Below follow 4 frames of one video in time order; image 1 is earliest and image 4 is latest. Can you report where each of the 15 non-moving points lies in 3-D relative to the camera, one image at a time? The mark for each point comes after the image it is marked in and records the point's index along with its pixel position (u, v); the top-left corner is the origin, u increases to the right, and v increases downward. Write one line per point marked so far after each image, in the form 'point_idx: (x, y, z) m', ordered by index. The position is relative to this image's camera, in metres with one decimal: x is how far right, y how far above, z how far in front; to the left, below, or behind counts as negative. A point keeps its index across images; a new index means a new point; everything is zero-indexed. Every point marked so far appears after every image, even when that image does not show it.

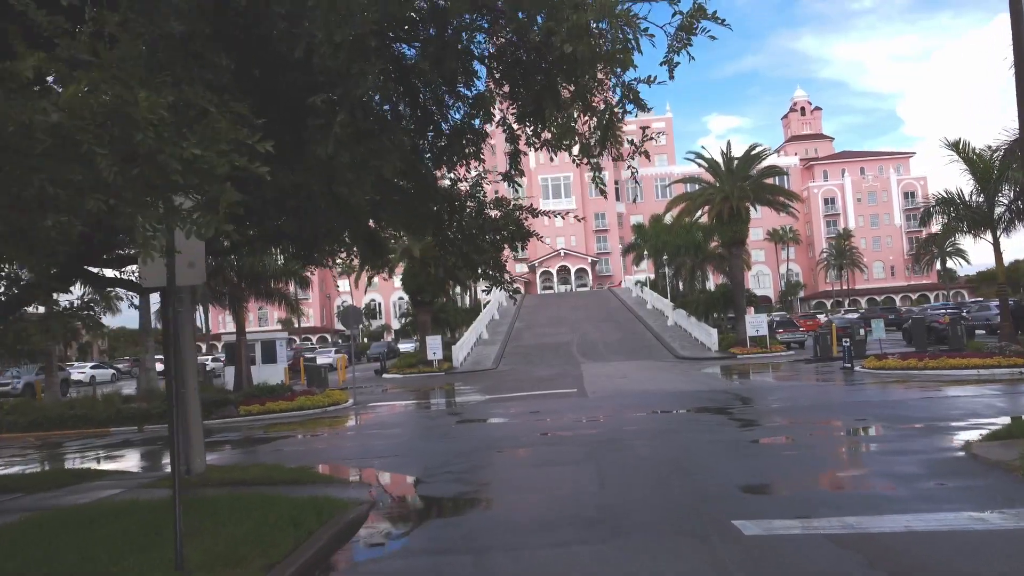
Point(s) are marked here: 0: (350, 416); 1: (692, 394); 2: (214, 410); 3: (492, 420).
0: (-3.8, -3.0, +18.5) m
1: (+4.1, -2.5, +18.6) m
2: (-7.0, -2.9, +18.9) m
3: (-0.4, -2.5, +14.9) m
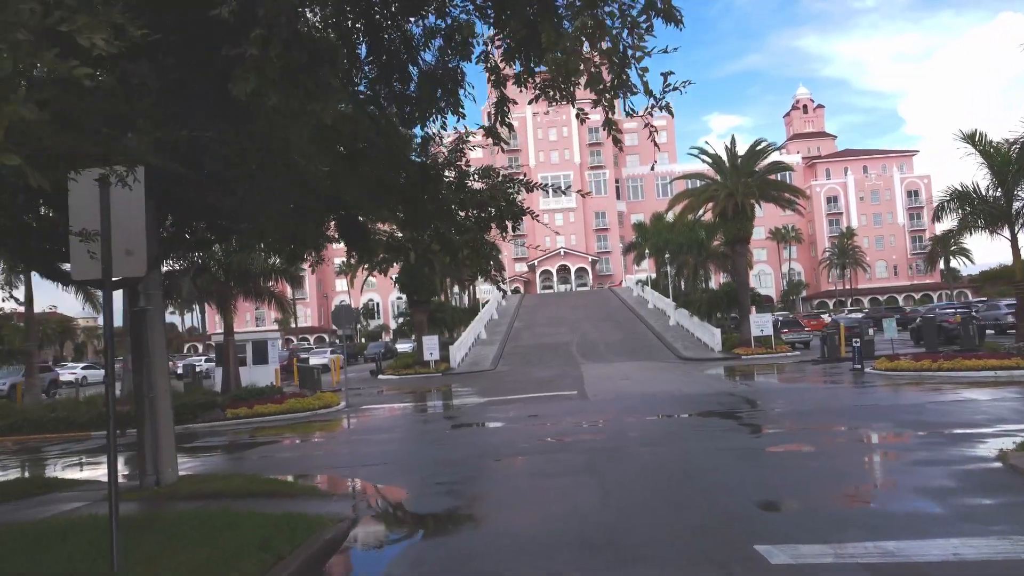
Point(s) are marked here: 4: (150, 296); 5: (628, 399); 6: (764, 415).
0: (-3.8, -2.9, +17.8) m
1: (+4.1, -2.4, +17.9) m
2: (-7.1, -2.8, +18.2) m
3: (-0.4, -2.4, +14.2) m
4: (-4.1, -0.1, +9.2) m
5: (+2.5, -2.3, +16.9) m
6: (+4.3, -2.2, +13.7) m
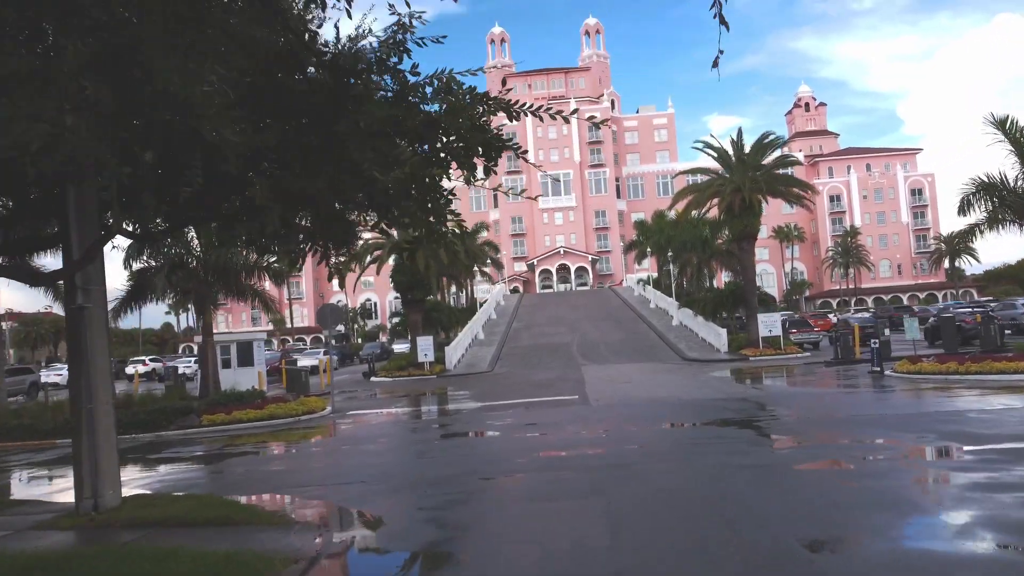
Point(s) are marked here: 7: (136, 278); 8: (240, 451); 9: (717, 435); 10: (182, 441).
0: (-3.9, -2.9, +16.6) m
1: (+4.0, -2.4, +16.7) m
2: (-7.2, -2.8, +17.0) m
3: (-0.5, -2.4, +13.0) m
4: (-4.2, 0.0, +8.0) m
5: (+2.4, -2.3, +15.7) m
6: (+4.2, -2.1, +12.5) m
7: (-9.2, +0.3, +19.4) m
8: (-5.1, -3.0, +15.0) m
9: (+2.9, -2.1, +11.2) m
10: (-6.5, -3.0, +15.9) m
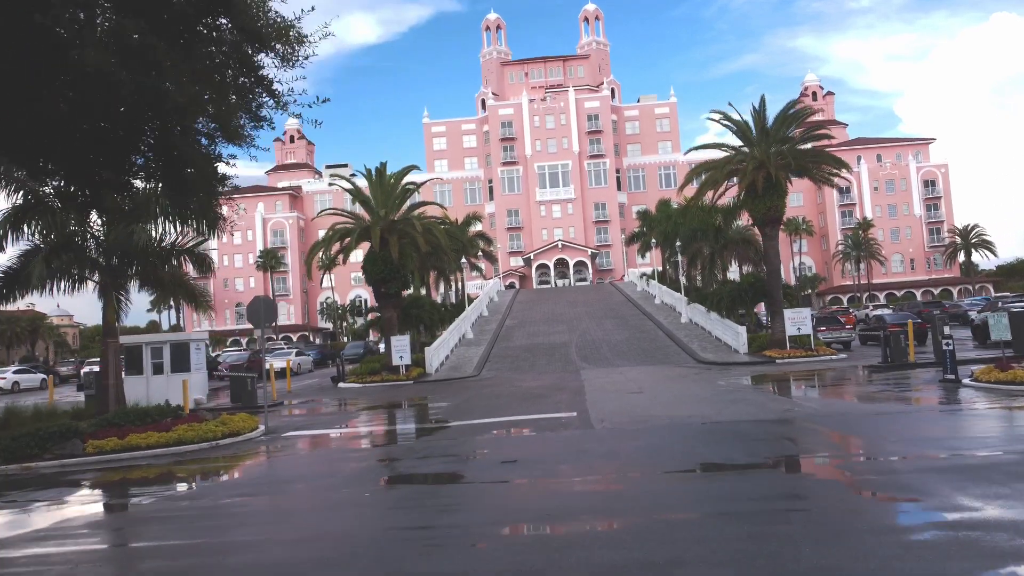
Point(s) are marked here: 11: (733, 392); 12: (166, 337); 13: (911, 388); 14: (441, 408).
0: (-4.2, -2.7, +12.7) m
1: (+3.7, -2.2, +12.8) m
2: (-7.5, -2.6, +13.2) m
3: (-0.8, -2.2, +9.2) m
4: (-4.5, +0.1, +4.1) m
5: (+2.1, -2.1, +11.9) m
6: (+3.9, -1.9, +8.7) m
7: (-9.5, +0.5, +15.5) m
8: (-5.4, -2.8, +11.2) m
9: (+2.5, -1.9, +7.4) m
10: (-6.9, -2.8, +12.1) m
11: (+5.1, -2.3, +18.4) m
12: (-8.5, -1.2, +19.6) m
13: (+8.3, -2.1, +16.9) m
14: (-1.7, -2.9, +19.4) m
